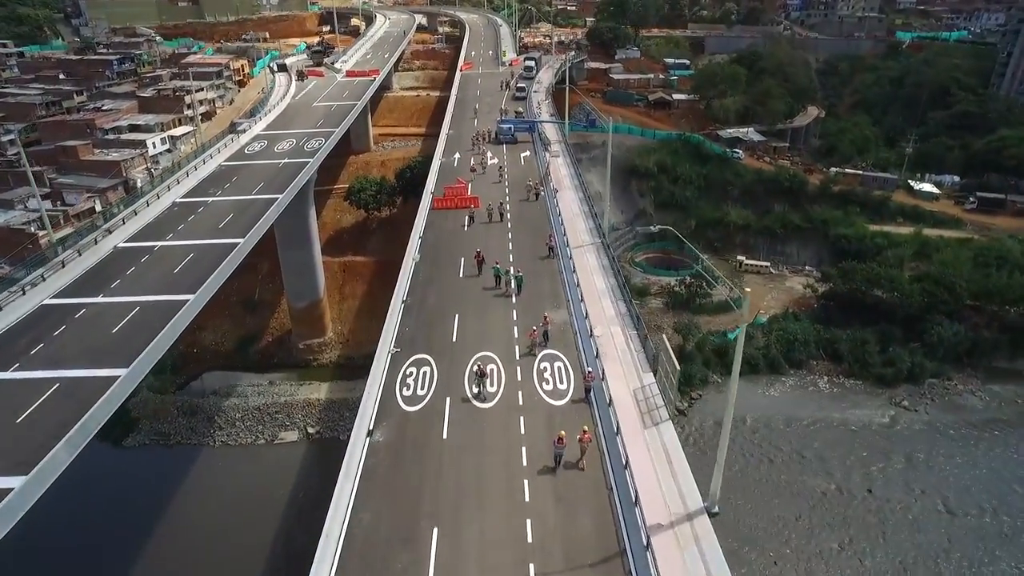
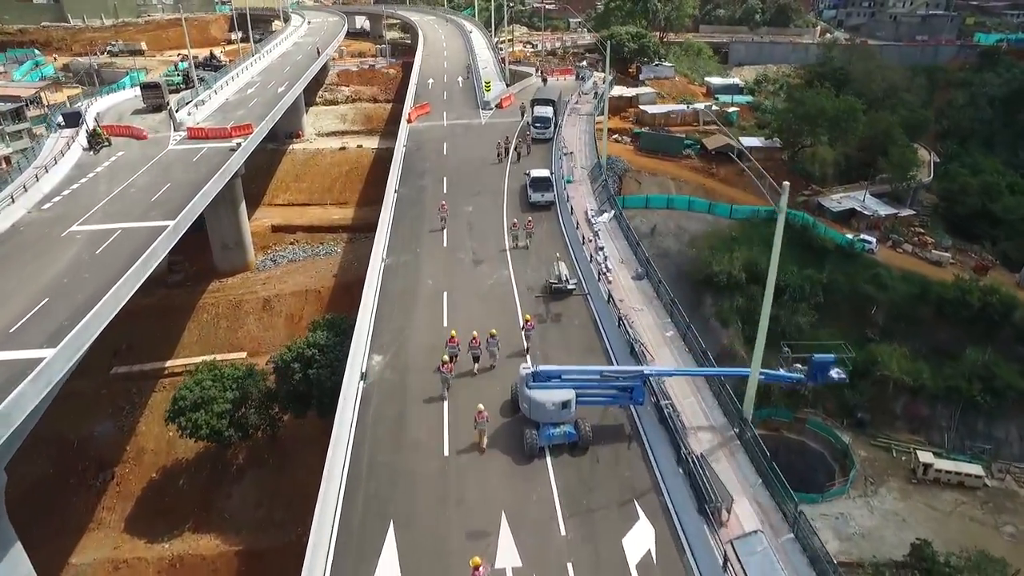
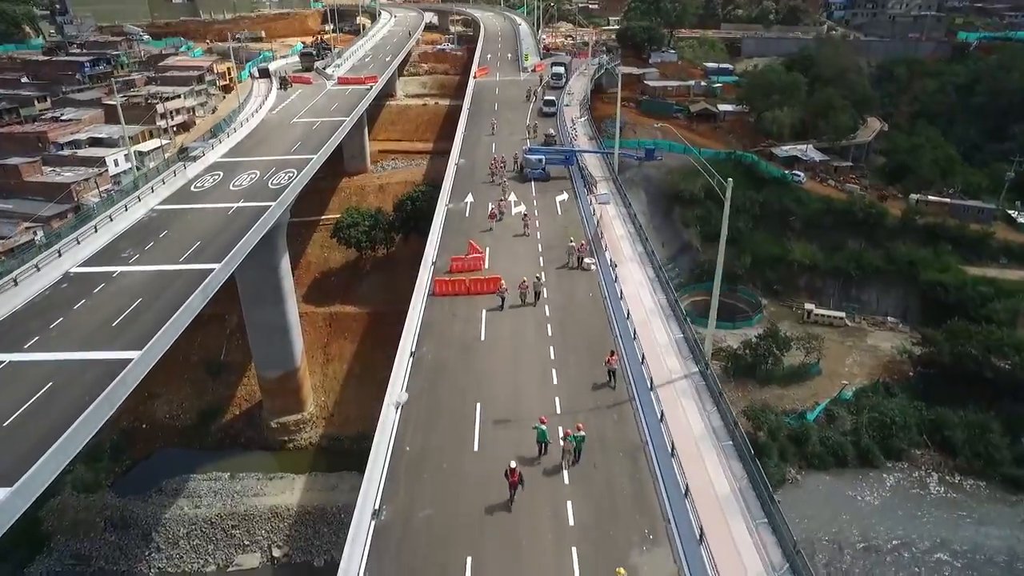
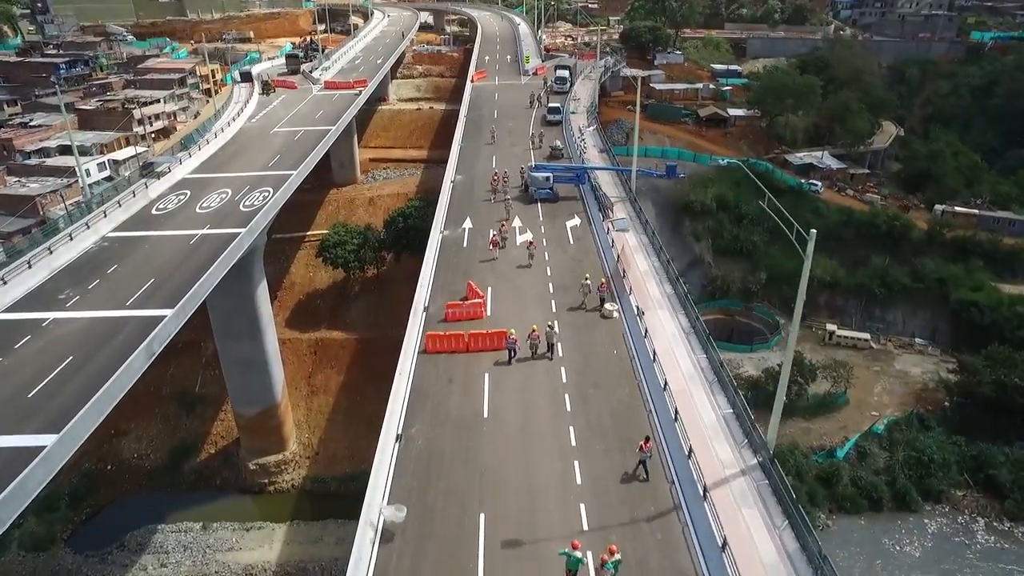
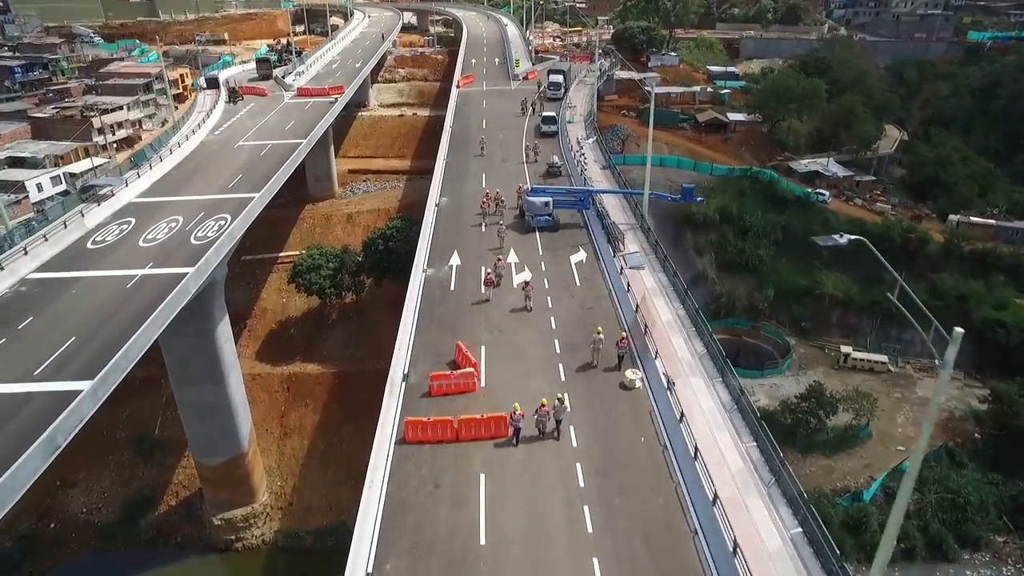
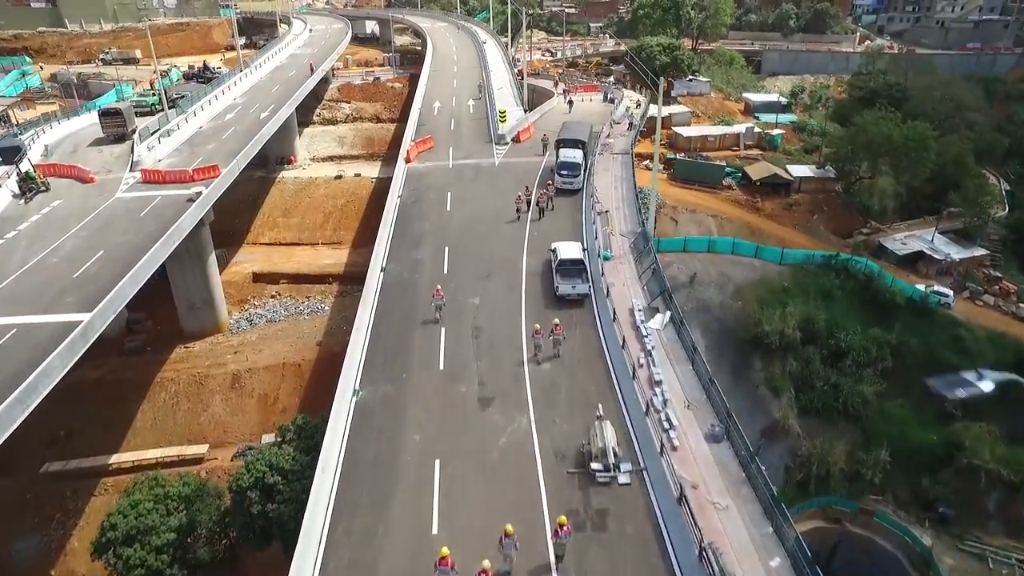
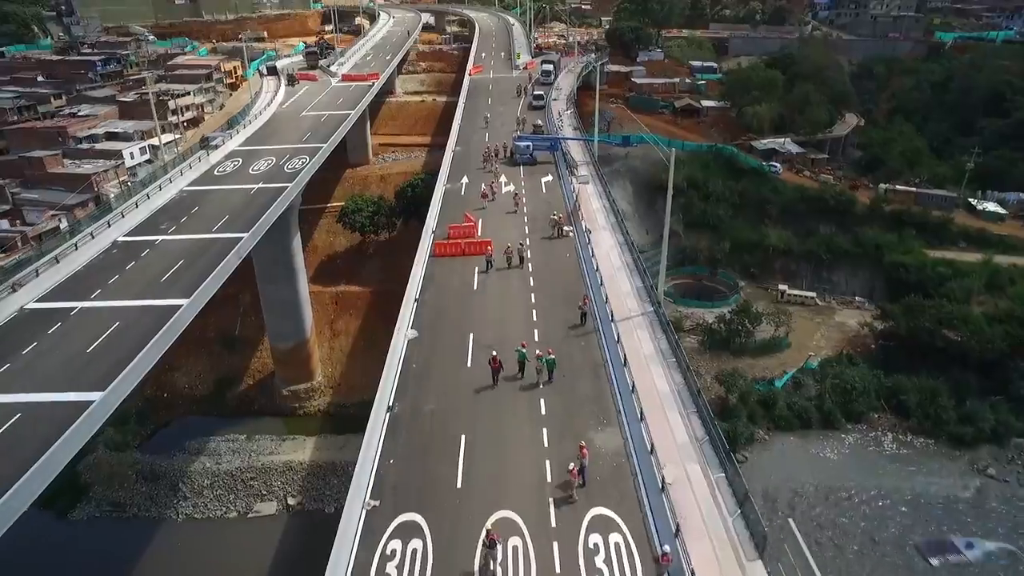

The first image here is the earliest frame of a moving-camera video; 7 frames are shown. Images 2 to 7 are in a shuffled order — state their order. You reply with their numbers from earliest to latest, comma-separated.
7, 3, 4, 5, 2, 6
